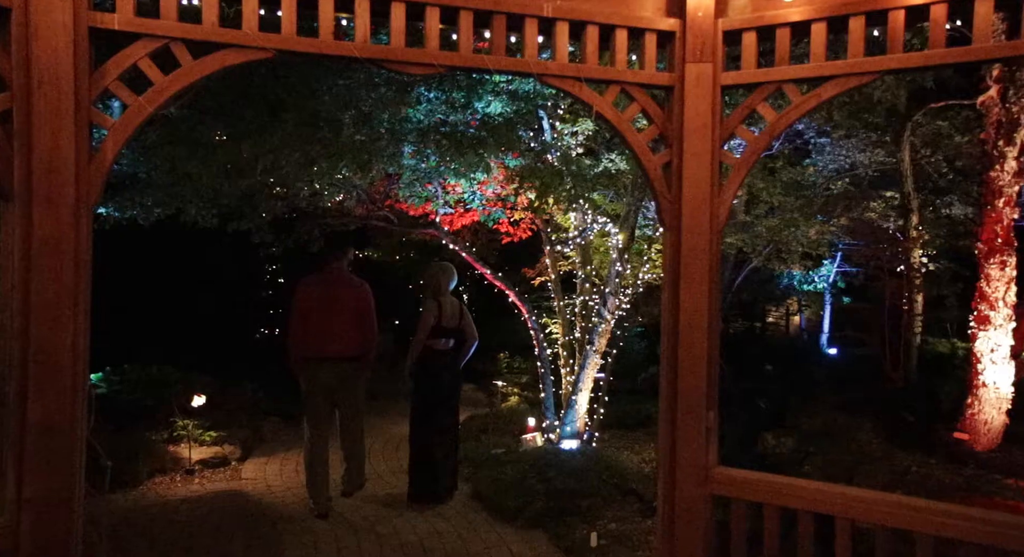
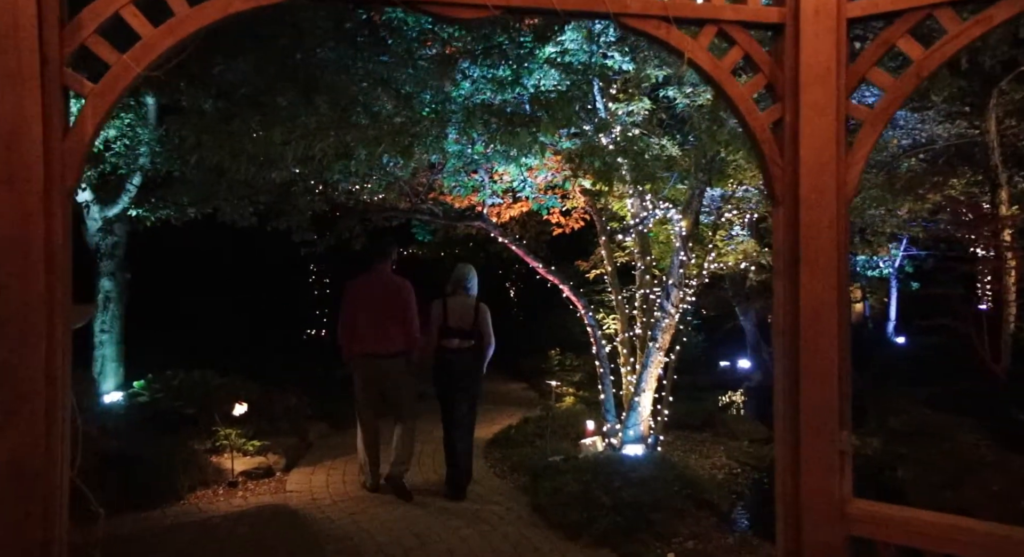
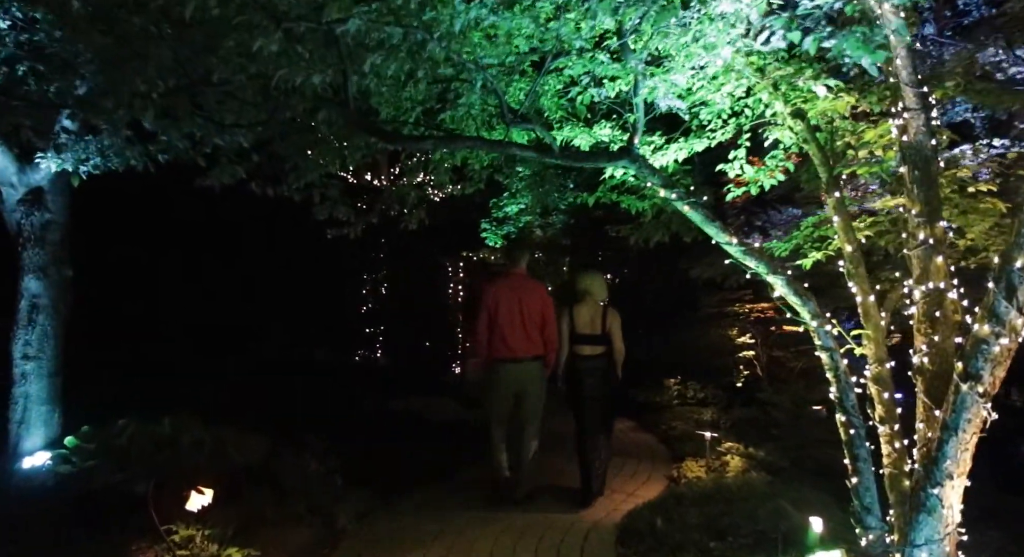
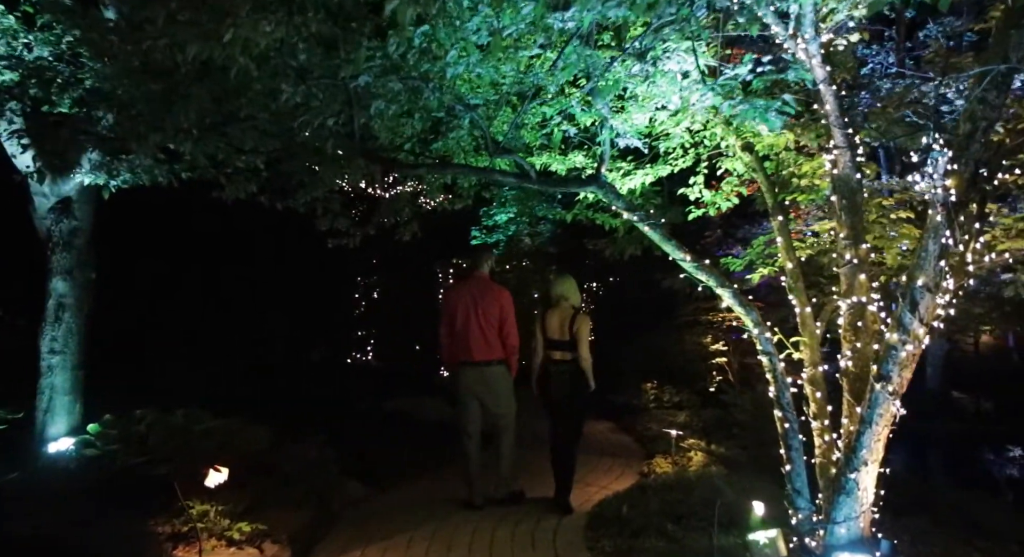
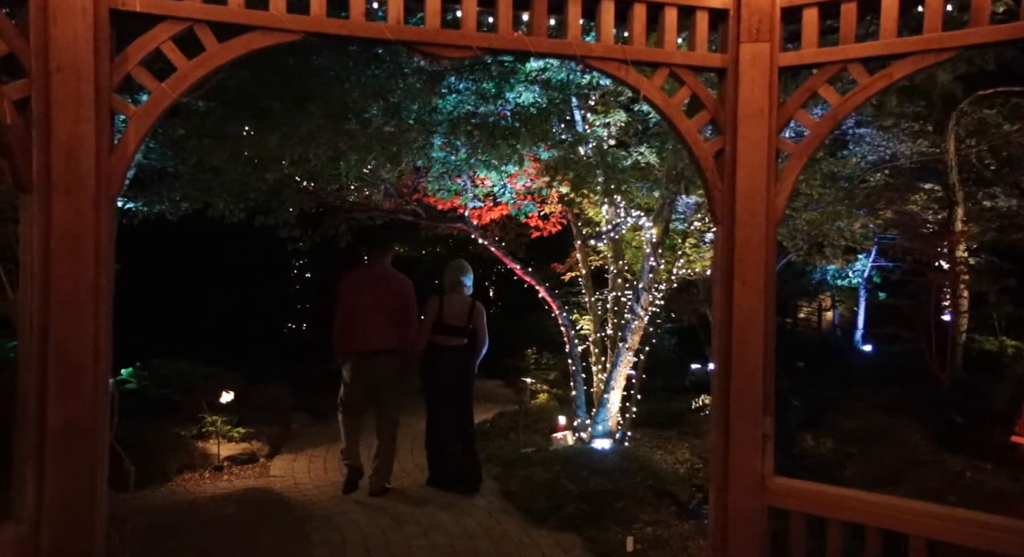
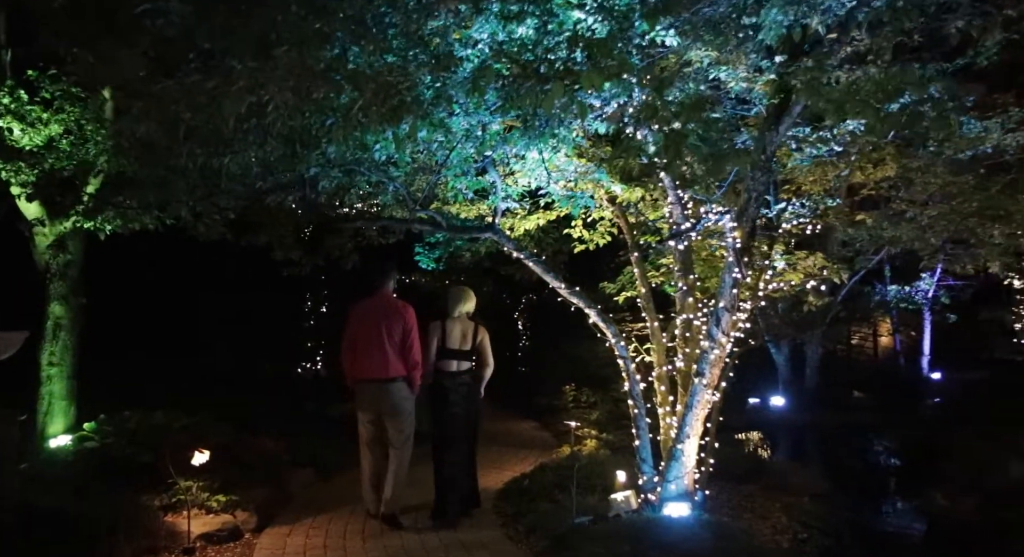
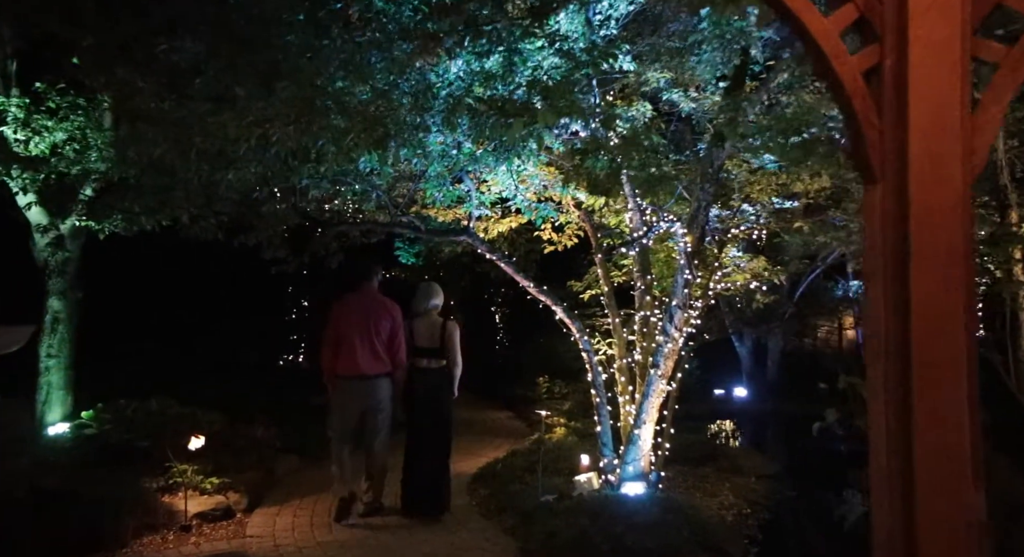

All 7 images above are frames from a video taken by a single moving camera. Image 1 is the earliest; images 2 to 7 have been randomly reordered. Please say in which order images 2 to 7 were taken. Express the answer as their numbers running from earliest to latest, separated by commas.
5, 2, 7, 6, 4, 3
